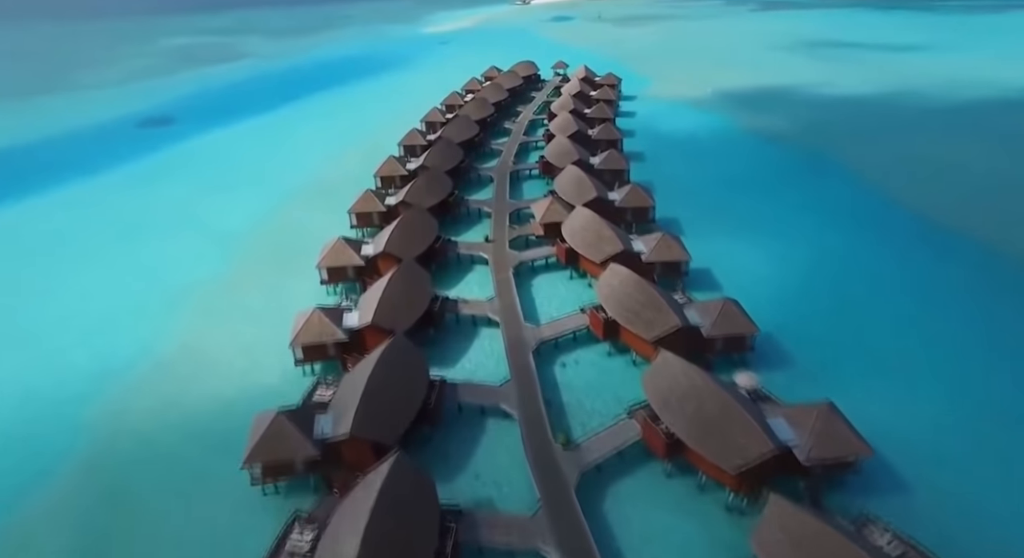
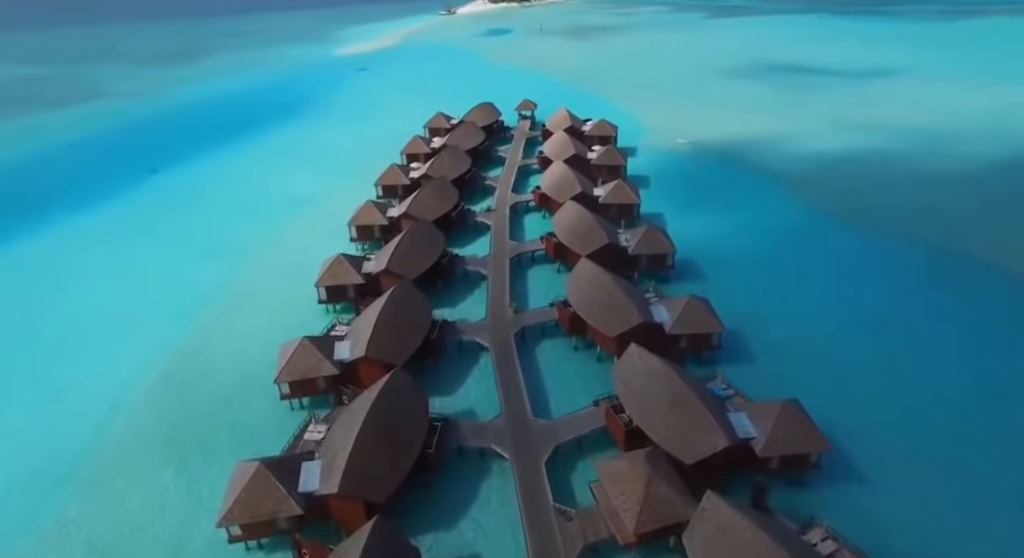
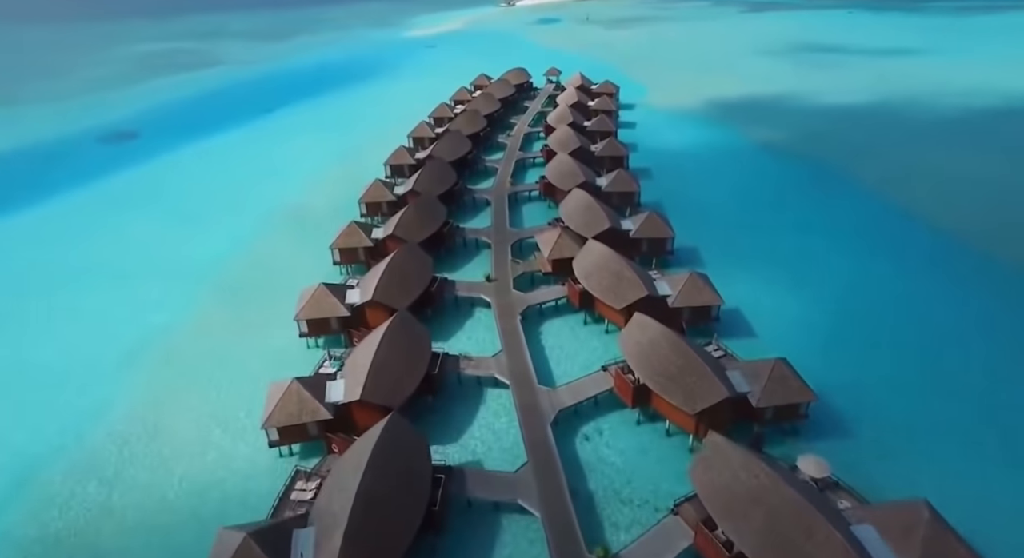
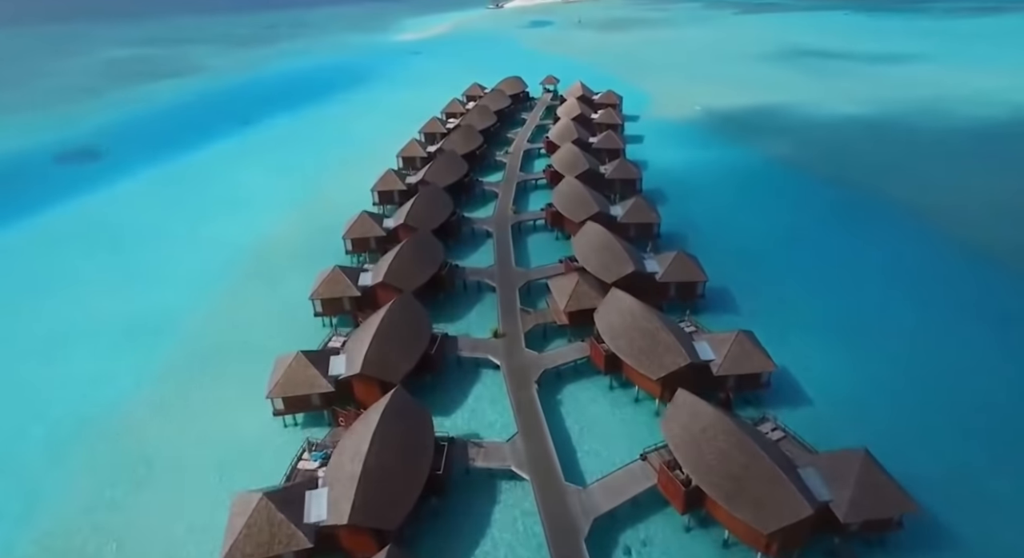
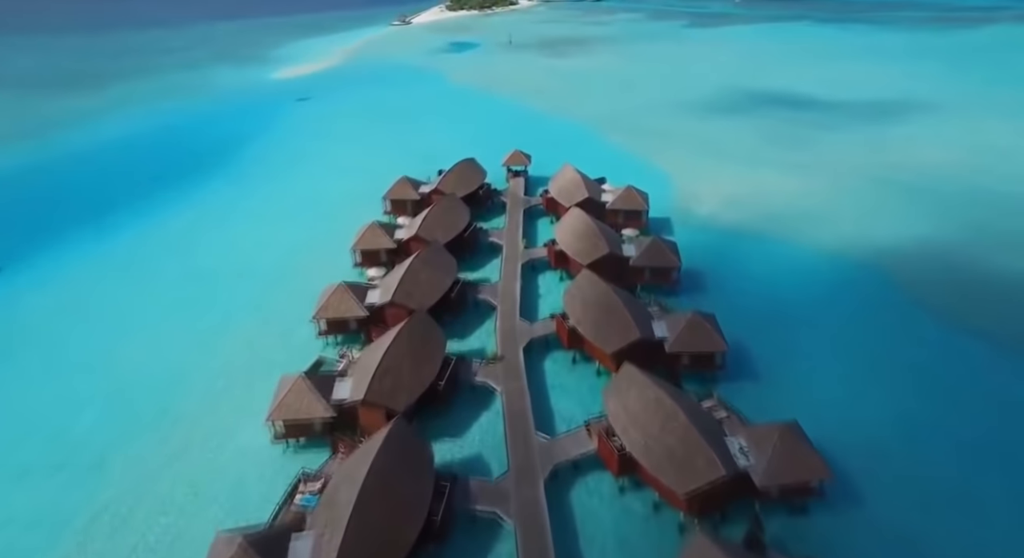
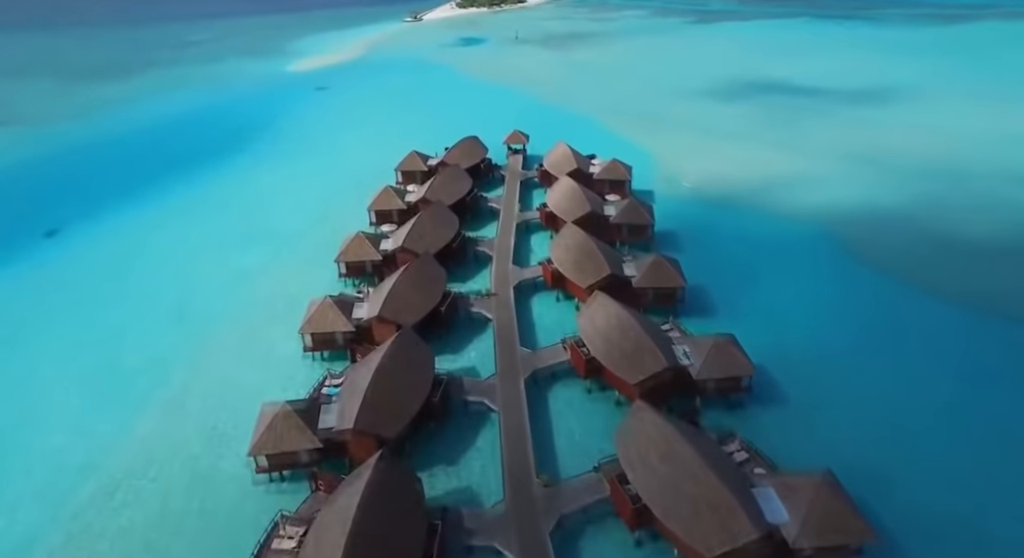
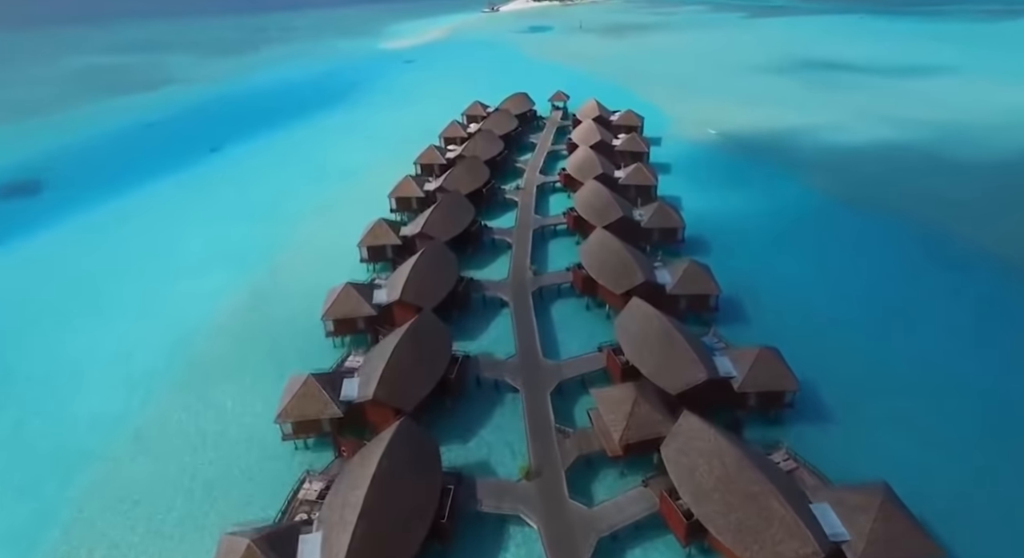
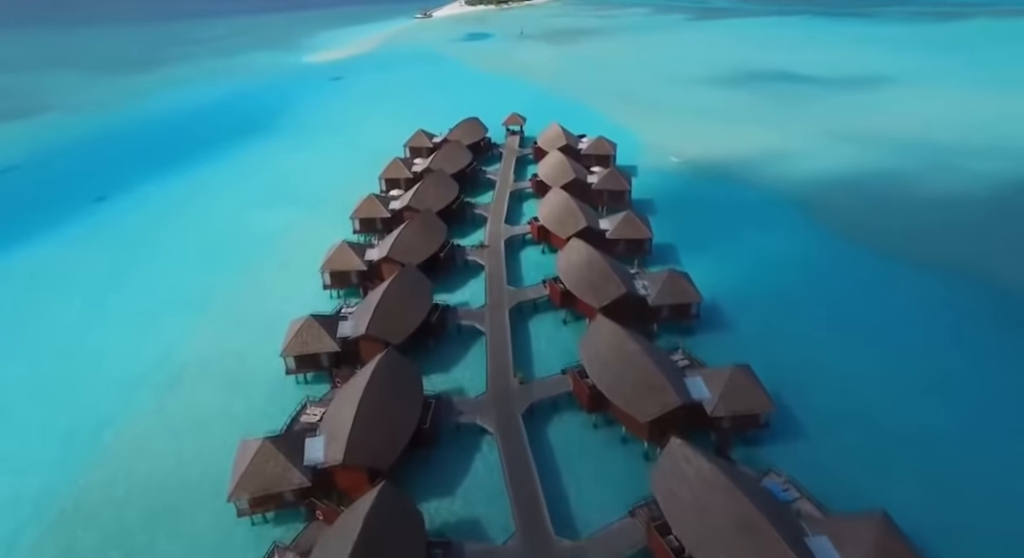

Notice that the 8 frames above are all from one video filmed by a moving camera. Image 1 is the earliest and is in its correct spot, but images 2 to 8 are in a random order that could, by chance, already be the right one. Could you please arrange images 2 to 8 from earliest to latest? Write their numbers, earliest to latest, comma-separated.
3, 4, 7, 2, 8, 6, 5
